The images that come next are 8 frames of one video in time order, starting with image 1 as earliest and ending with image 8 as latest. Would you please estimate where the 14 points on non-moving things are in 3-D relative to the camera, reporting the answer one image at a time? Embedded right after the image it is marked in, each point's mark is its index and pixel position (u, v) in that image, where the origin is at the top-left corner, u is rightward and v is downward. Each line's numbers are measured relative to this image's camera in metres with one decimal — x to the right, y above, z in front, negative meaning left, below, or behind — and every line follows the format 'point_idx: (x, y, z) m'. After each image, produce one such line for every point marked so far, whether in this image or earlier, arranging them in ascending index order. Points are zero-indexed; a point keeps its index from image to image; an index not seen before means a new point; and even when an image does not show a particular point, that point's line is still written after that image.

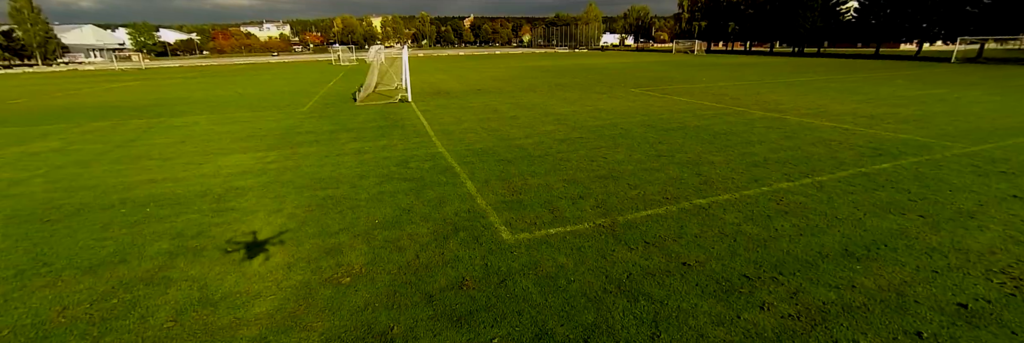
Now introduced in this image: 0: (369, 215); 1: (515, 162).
0: (-1.5, -0.5, +3.9) m
1: (0.0, +0.1, +5.5) m
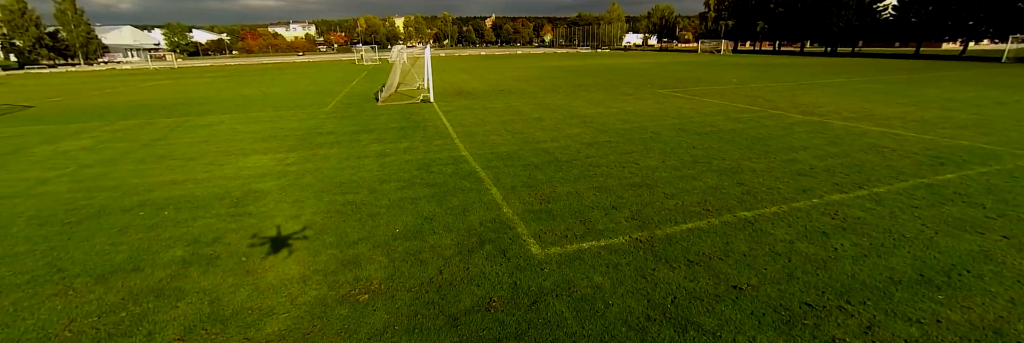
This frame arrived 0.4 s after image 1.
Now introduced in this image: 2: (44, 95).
0: (-1.2, -0.5, +3.7) m
1: (+0.4, +0.1, +5.2) m
2: (-21.0, +3.5, +17.1) m
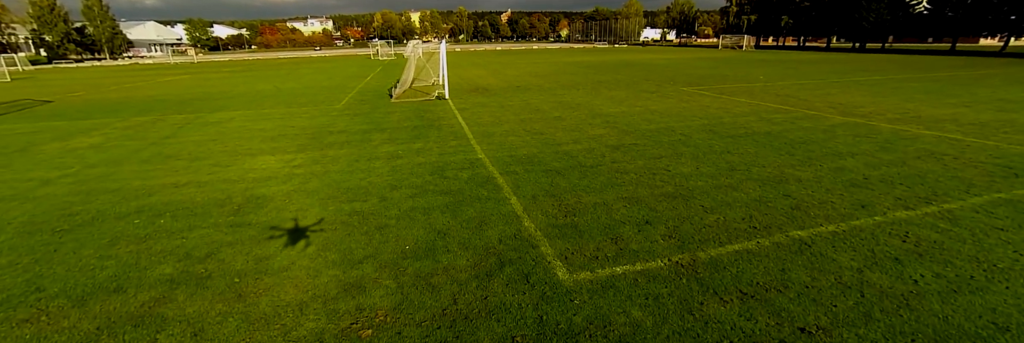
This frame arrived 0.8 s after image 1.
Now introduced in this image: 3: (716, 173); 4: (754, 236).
0: (-1.0, -0.6, +3.3) m
1: (+0.6, 0.0, +4.8) m
2: (-20.3, +3.8, +17.4) m
3: (+2.6, 0.0, +4.8) m
4: (+2.1, -0.6, +3.4) m
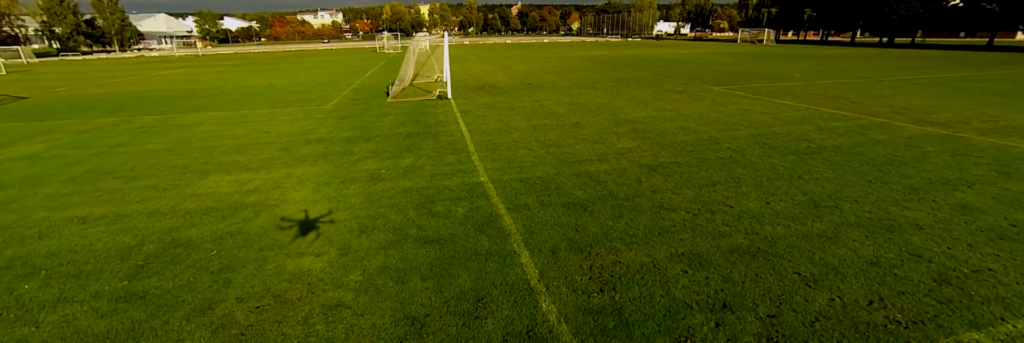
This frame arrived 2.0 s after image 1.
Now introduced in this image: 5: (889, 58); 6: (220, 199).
0: (-0.9, -0.9, +2.2) m
1: (+0.7, -0.4, +3.6) m
2: (-19.9, +3.9, +16.6) m
3: (+2.7, -0.4, +3.6) m
4: (+2.2, -0.9, +2.1) m
5: (+19.4, +5.9, +19.7) m
6: (-3.2, -0.3, +4.1) m
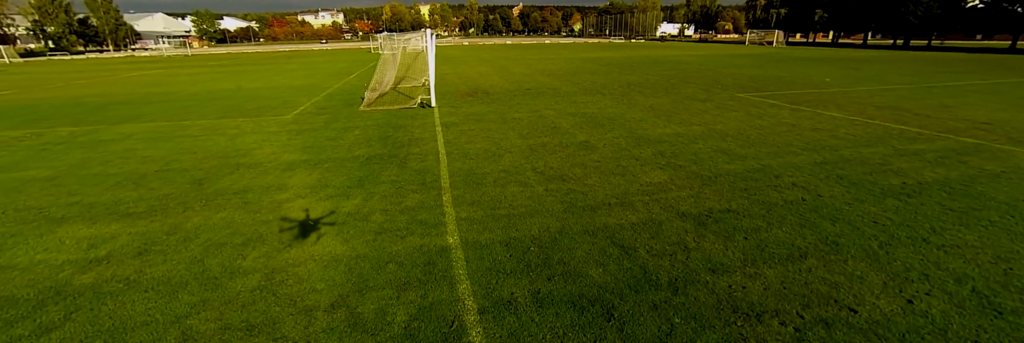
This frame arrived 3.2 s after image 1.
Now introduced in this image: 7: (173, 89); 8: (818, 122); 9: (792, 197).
0: (-1.1, -1.4, +0.7) m
1: (+0.6, -0.8, +2.1) m
2: (-19.9, +3.5, +15.2) m
3: (+2.5, -0.9, +2.1) m
4: (+2.0, -1.4, +0.6) m
5: (+19.4, +5.3, +18.2) m
6: (-3.3, -0.7, +2.6) m
7: (-11.3, +2.8, +12.7) m
8: (+5.5, +0.9, +6.8) m
9: (+2.8, -0.2, +3.7) m
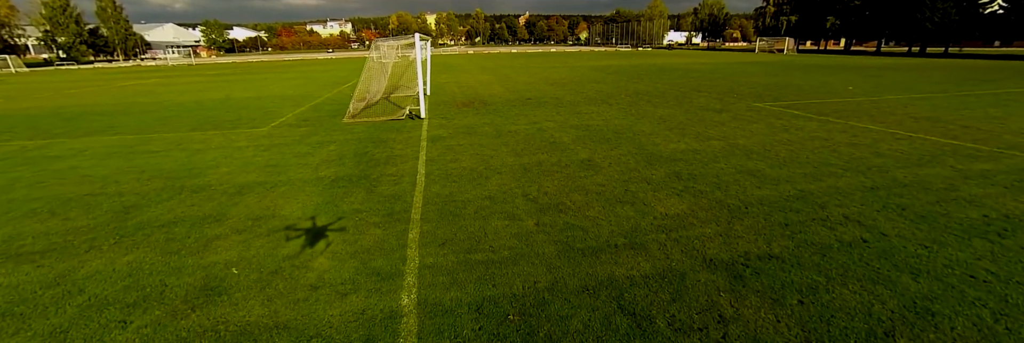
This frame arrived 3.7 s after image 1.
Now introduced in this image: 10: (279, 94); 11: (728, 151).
0: (-1.3, -1.6, -0.1) m
1: (+0.4, -1.1, +1.4) m
2: (-19.9, +3.0, +14.8) m
3: (+2.4, -1.1, +1.3) m
4: (+1.8, -1.6, -0.2) m
5: (+19.5, +4.7, +17.2) m
6: (-3.5, -1.0, +1.9) m
7: (-11.3, +2.3, +12.2) m
8: (+5.4, +0.6, +6.0) m
9: (+2.6, -0.5, +2.9) m
10: (-7.5, +2.5, +12.3) m
11: (+3.0, +0.3, +5.2) m
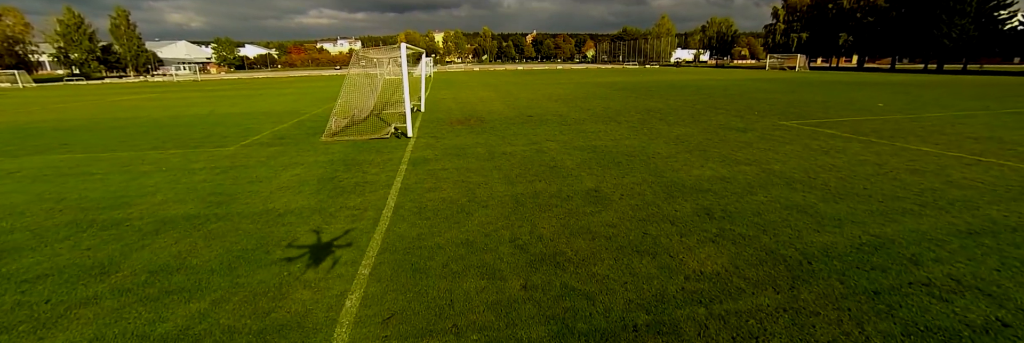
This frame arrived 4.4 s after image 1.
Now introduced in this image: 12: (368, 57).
0: (-1.5, -1.7, -1.0) m
1: (+0.3, -1.2, +0.5) m
2: (-19.8, +2.4, +14.4) m
3: (+2.2, -1.3, +0.3) m
4: (+1.6, -1.7, -1.1) m
5: (+19.6, +3.7, +16.2) m
6: (-3.6, -1.1, +1.1) m
7: (-11.3, +1.8, +11.6) m
8: (+5.3, +0.1, +5.1) m
9: (+2.5, -0.8, +2.0) m
10: (-7.5, +1.9, +11.7) m
11: (+2.9, -0.1, +4.3) m
12: (-3.9, +3.0, +9.9) m
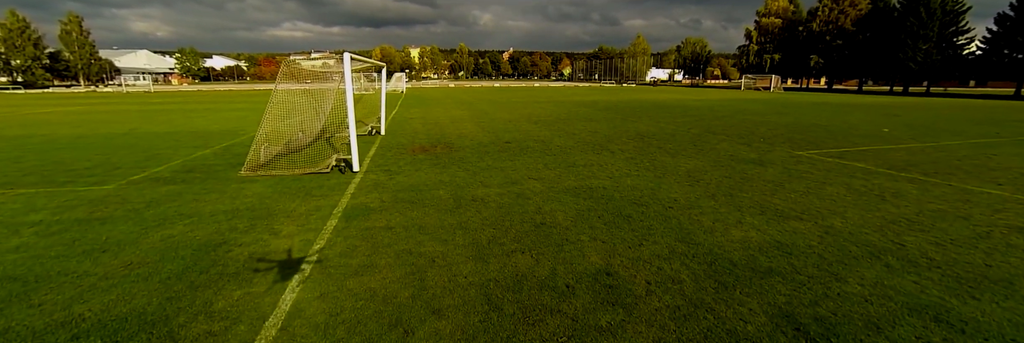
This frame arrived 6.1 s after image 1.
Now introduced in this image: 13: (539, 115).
0: (-1.4, -2.0, -2.5) m
1: (+0.3, -1.6, -1.0) m
2: (-20.6, +1.4, +12.0) m
3: (+2.2, -1.6, -1.0) m
4: (+1.7, -2.0, -2.5) m
5: (+18.6, +2.6, +16.1) m
6: (-3.7, -1.5, -0.6) m
7: (-11.9, +0.9, +9.6) m
8: (+5.0, -0.4, +4.0) m
9: (+2.4, -1.2, +0.7) m
10: (-8.1, +1.0, +9.9) m
11: (+2.6, -0.6, +3.1) m
12: (-4.4, +2.2, +8.4) m
13: (+0.9, +2.1, +14.3) m
